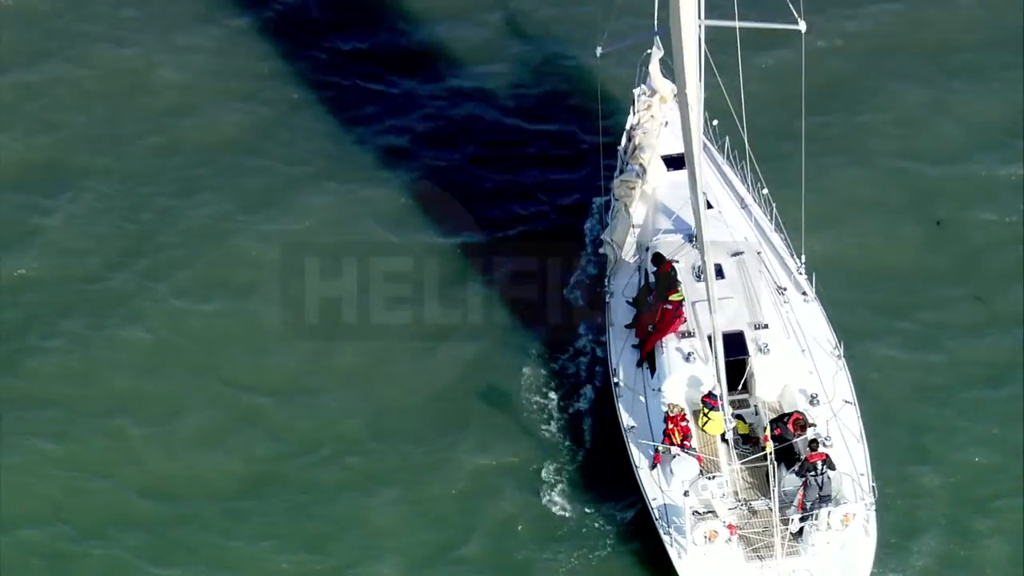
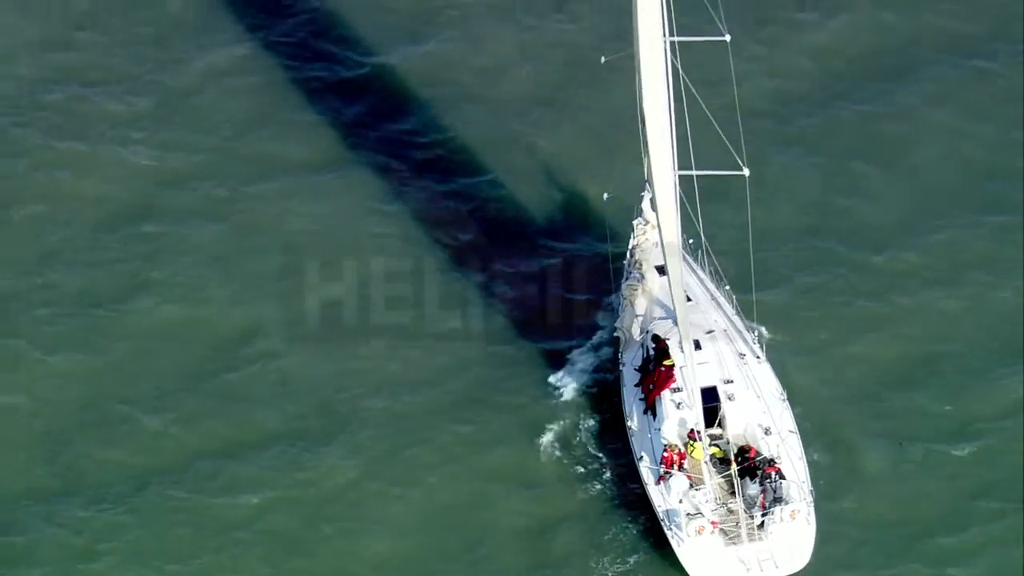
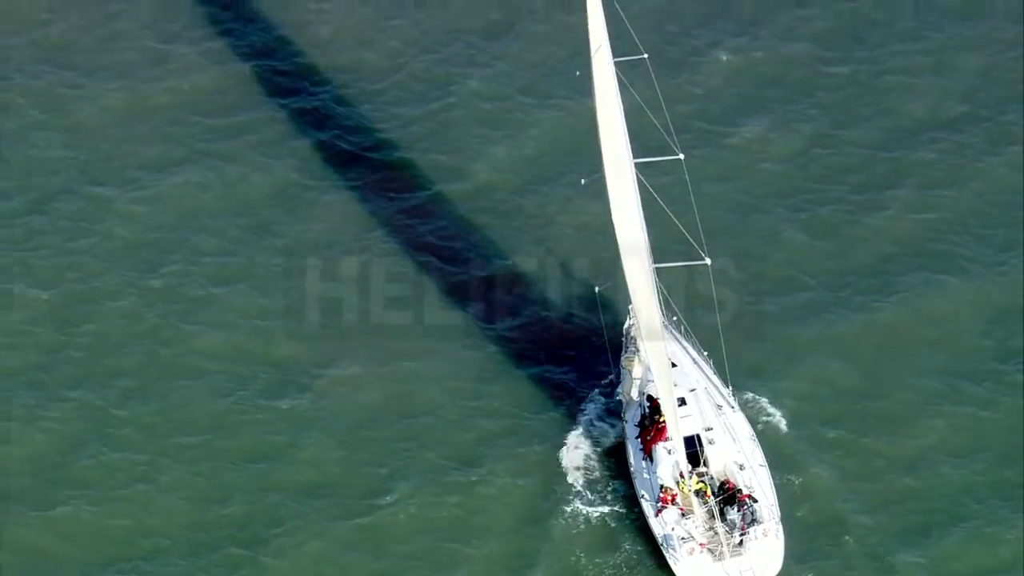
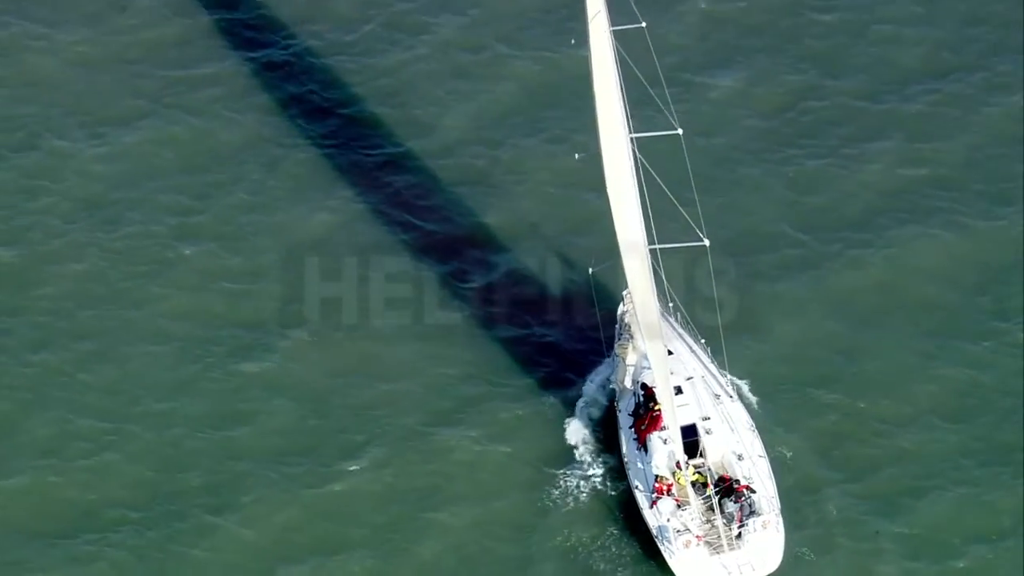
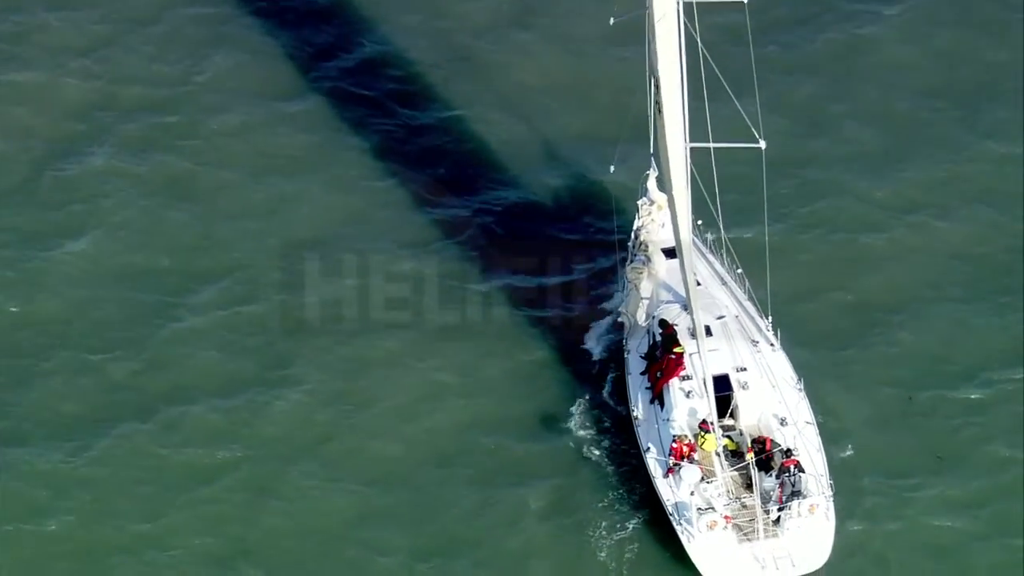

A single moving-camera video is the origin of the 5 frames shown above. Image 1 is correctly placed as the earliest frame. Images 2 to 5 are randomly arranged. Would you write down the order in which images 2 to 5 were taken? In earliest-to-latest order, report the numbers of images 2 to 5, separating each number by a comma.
5, 2, 4, 3
